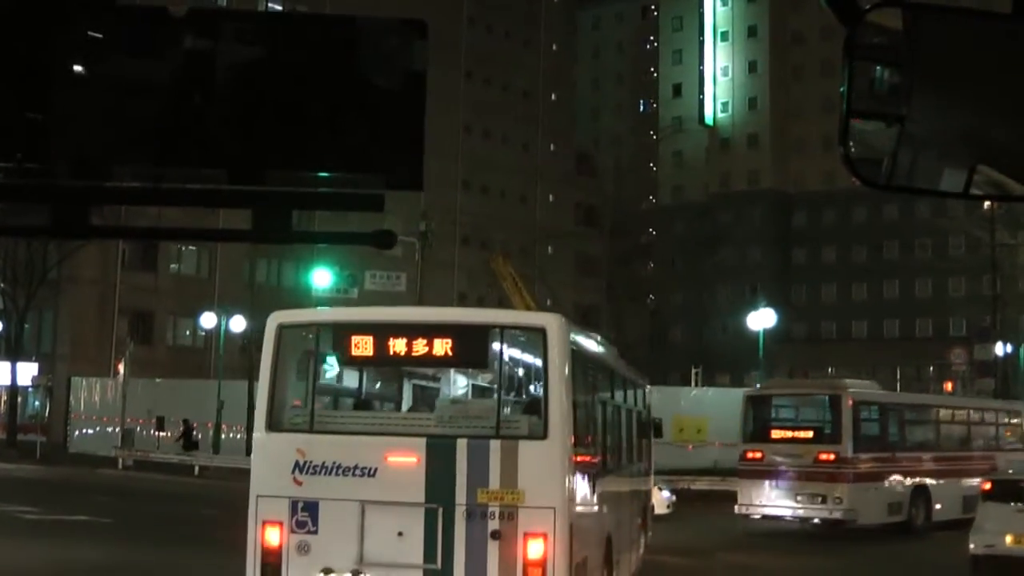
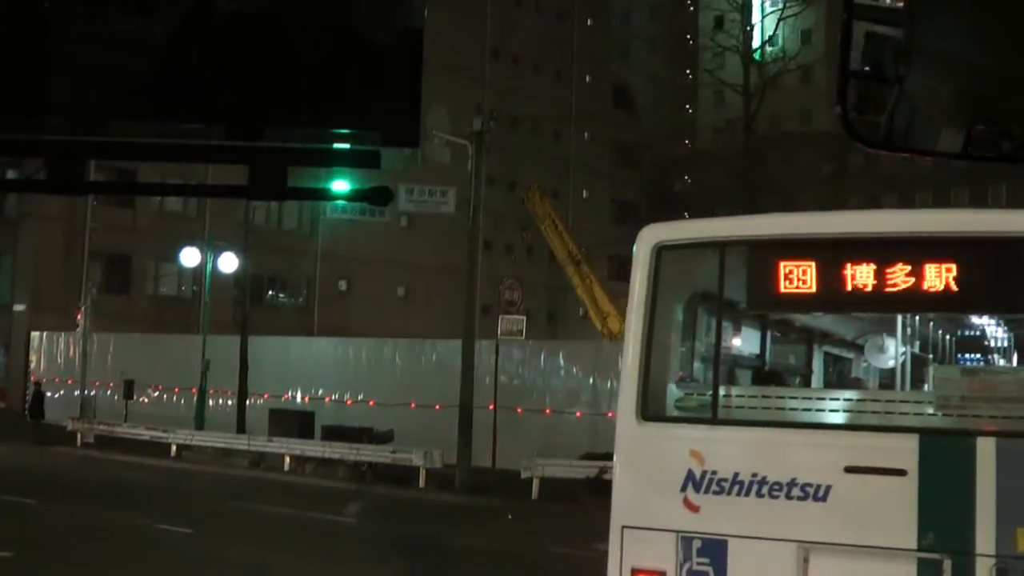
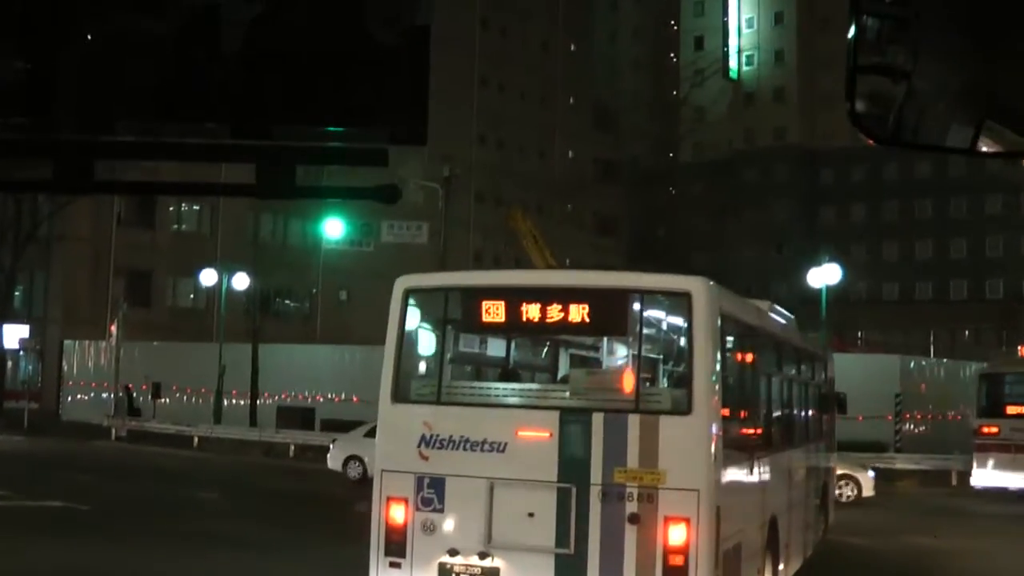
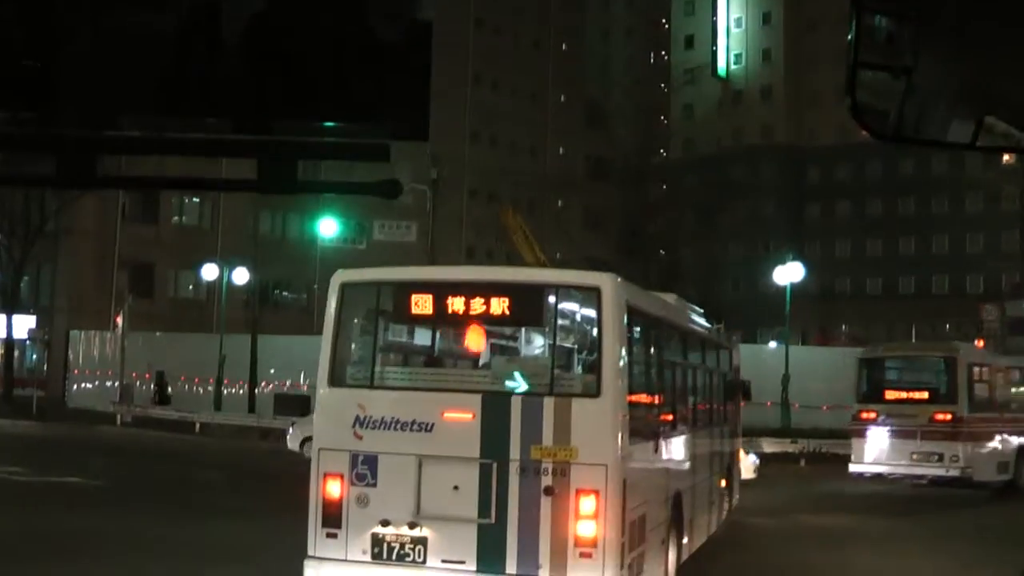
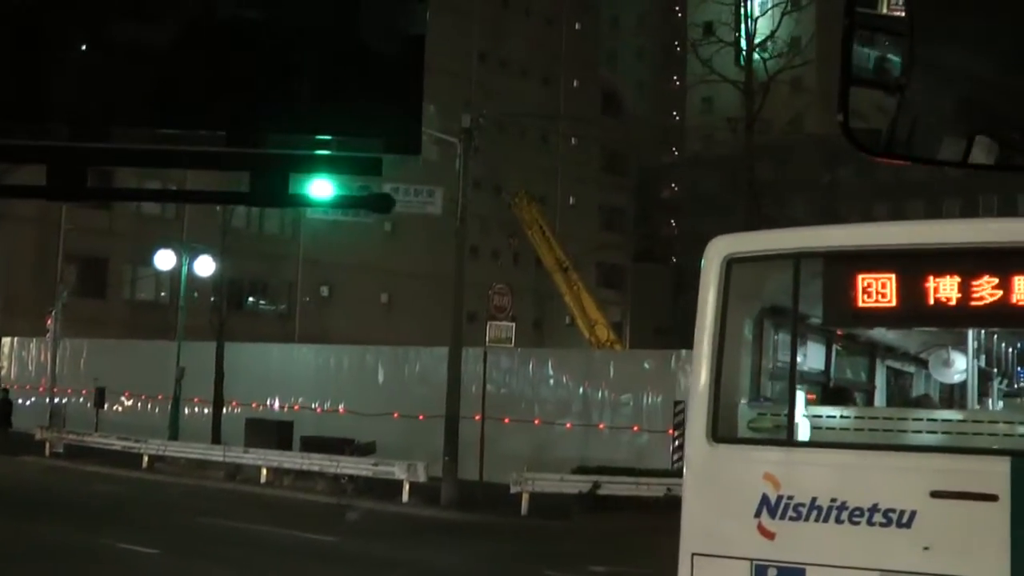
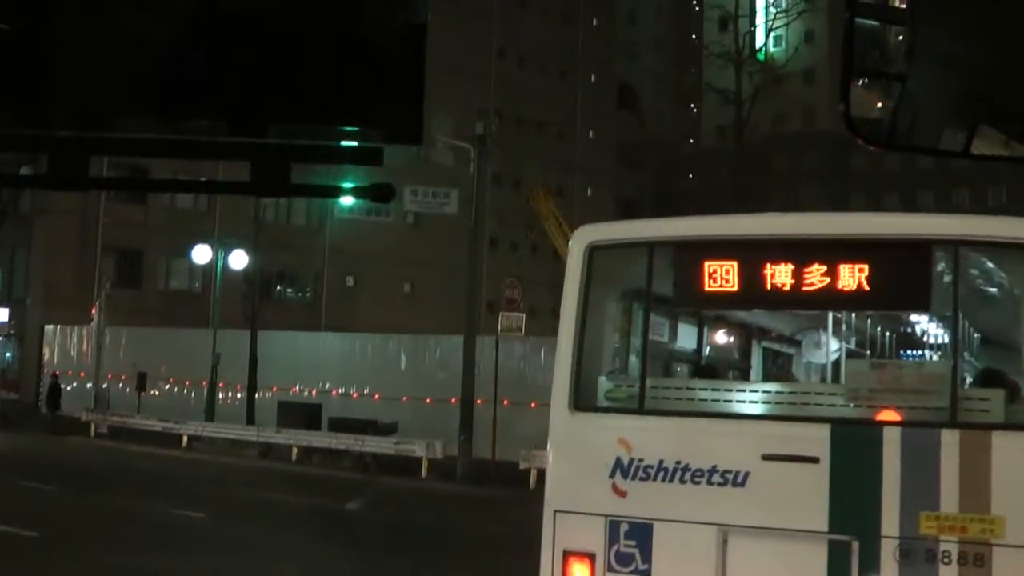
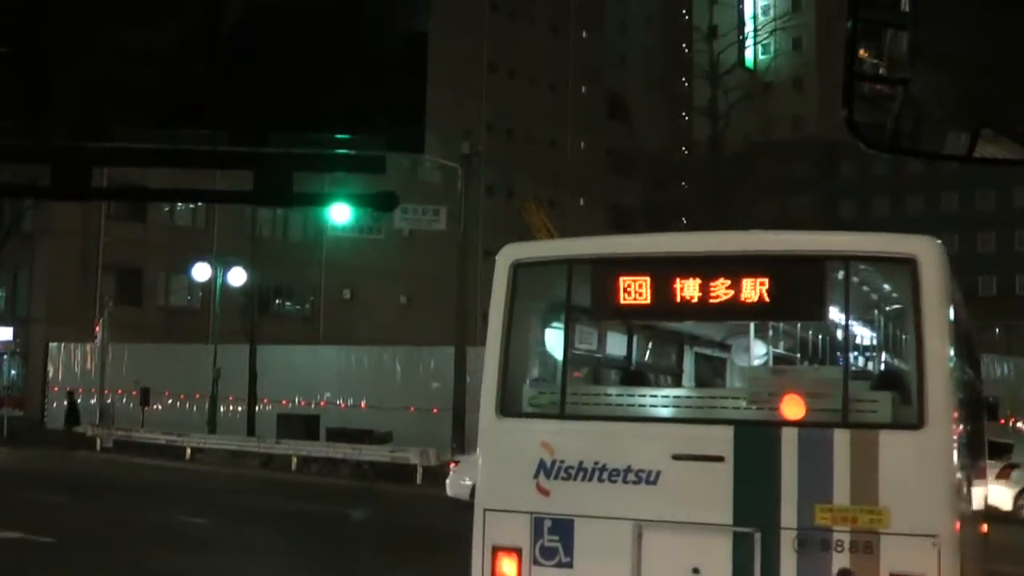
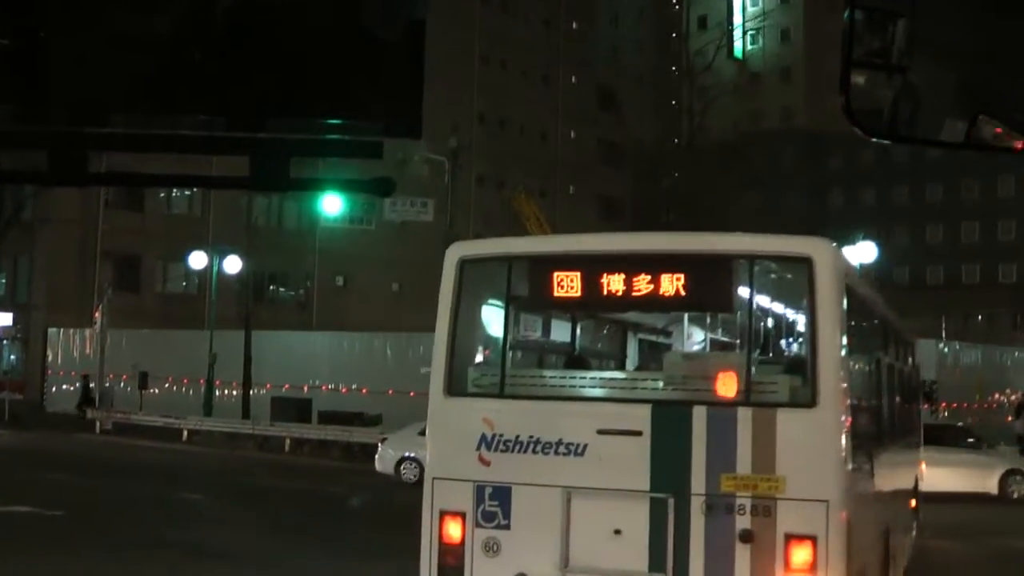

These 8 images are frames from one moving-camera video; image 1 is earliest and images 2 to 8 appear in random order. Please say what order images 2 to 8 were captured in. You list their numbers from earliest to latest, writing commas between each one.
4, 3, 8, 7, 6, 2, 5
